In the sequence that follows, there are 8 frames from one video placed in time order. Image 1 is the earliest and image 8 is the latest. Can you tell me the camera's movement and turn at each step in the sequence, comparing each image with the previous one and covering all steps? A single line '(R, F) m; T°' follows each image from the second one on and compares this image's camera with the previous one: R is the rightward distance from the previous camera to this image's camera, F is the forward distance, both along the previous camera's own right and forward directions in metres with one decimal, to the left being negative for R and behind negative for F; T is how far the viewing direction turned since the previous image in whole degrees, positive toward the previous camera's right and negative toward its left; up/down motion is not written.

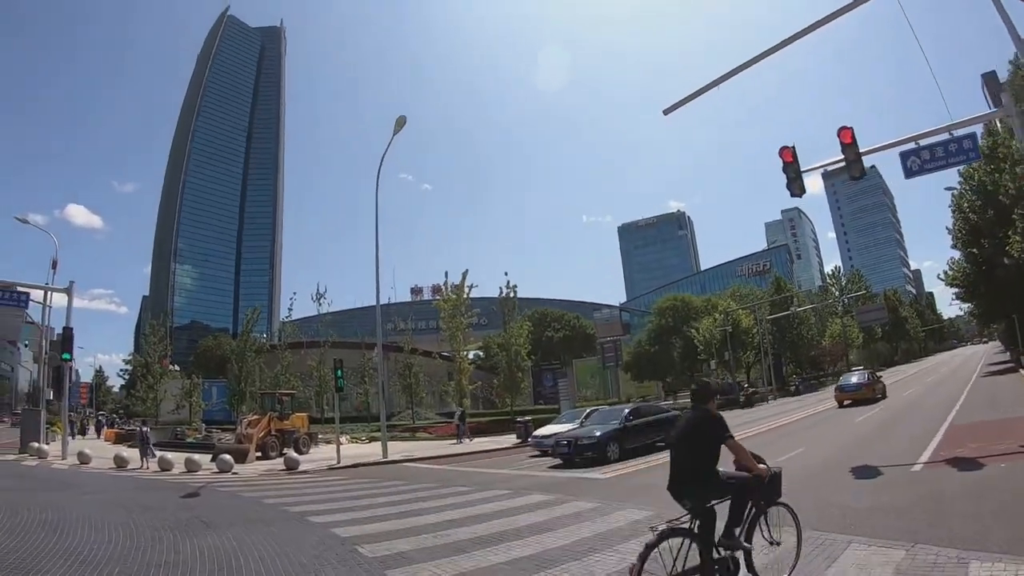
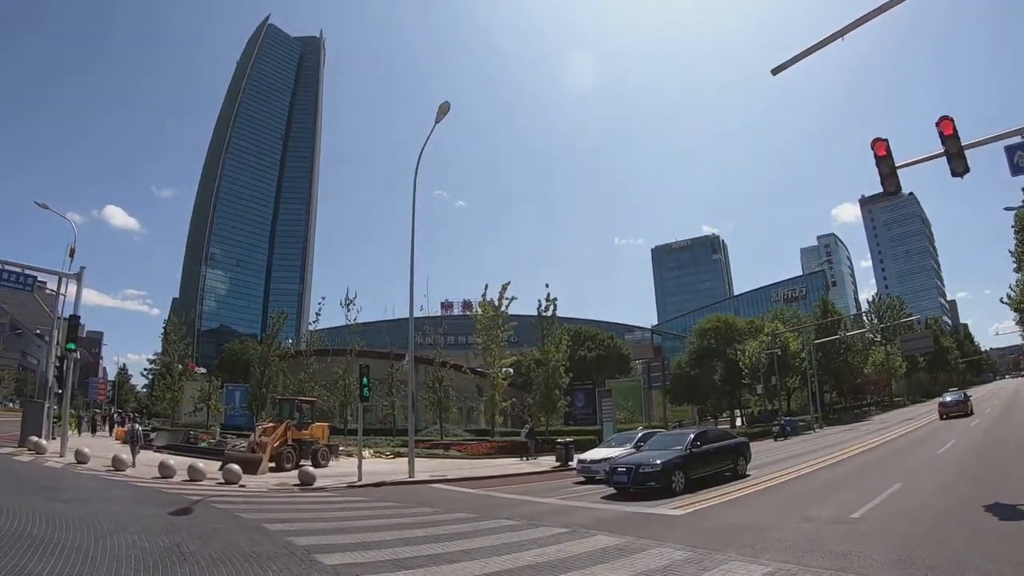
(-0.6, +2.1) m; -3°
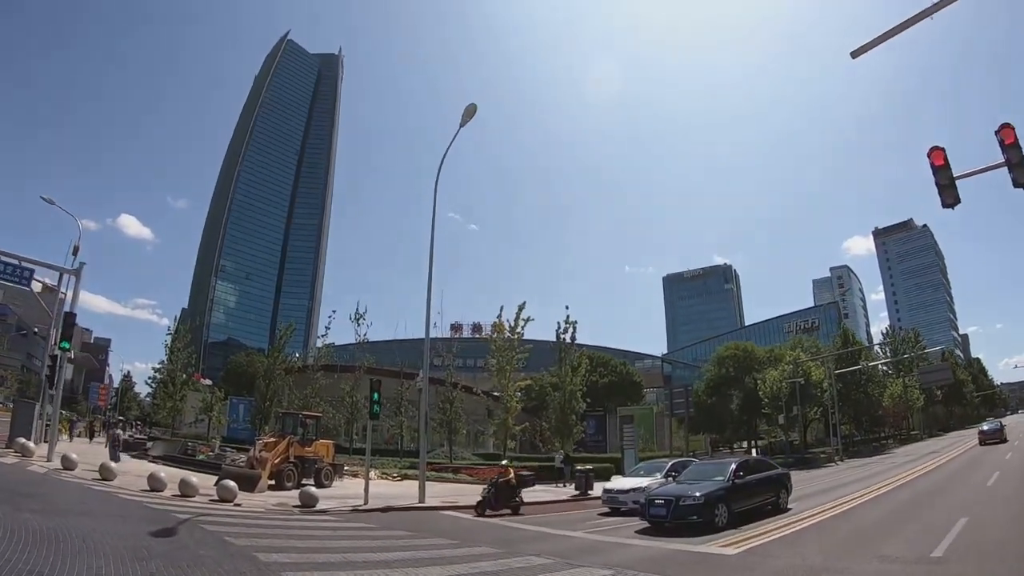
(-0.4, +1.2) m; -1°
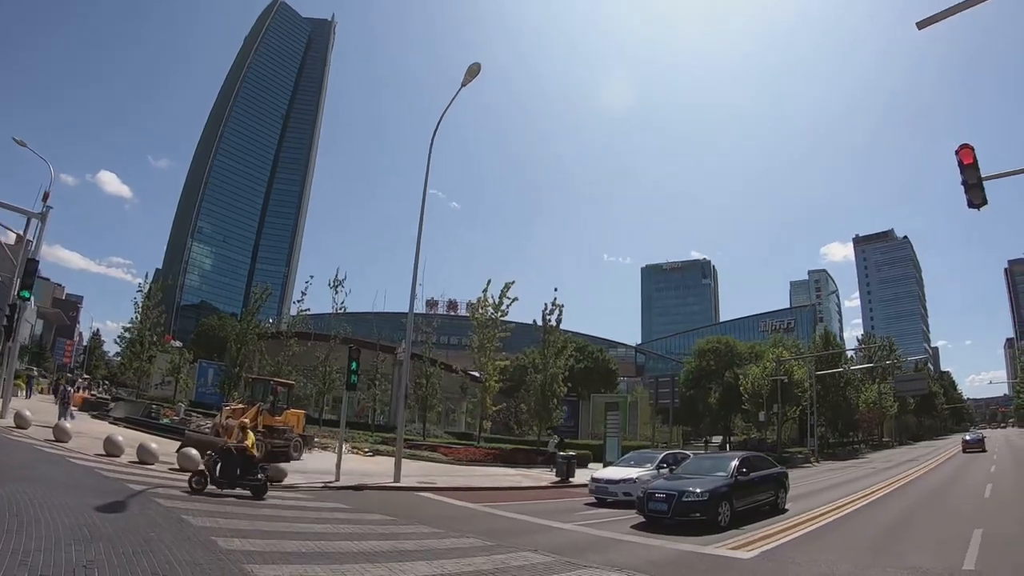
(-0.4, +1.0) m; +2°
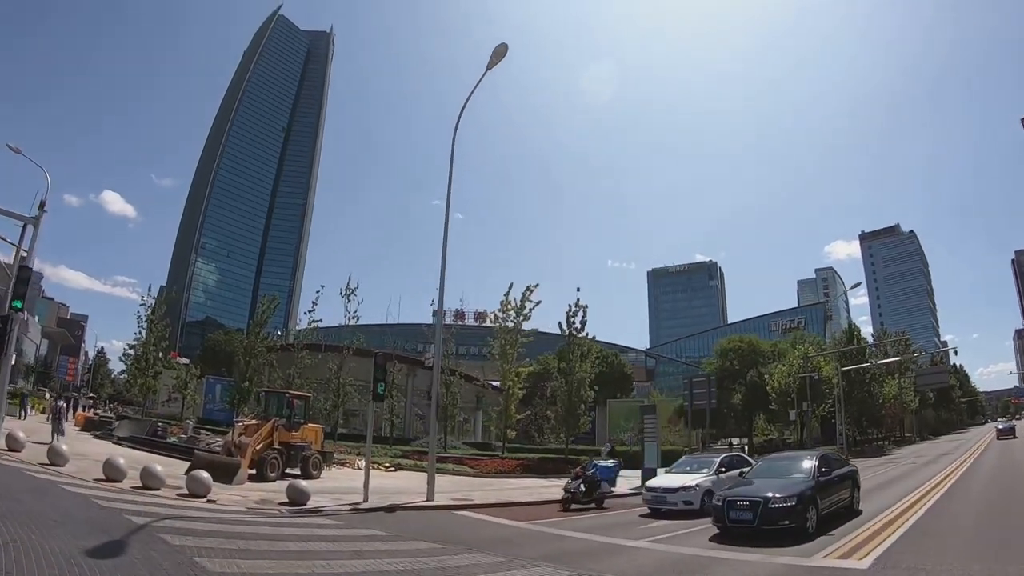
(-0.8, +1.5) m; 0°
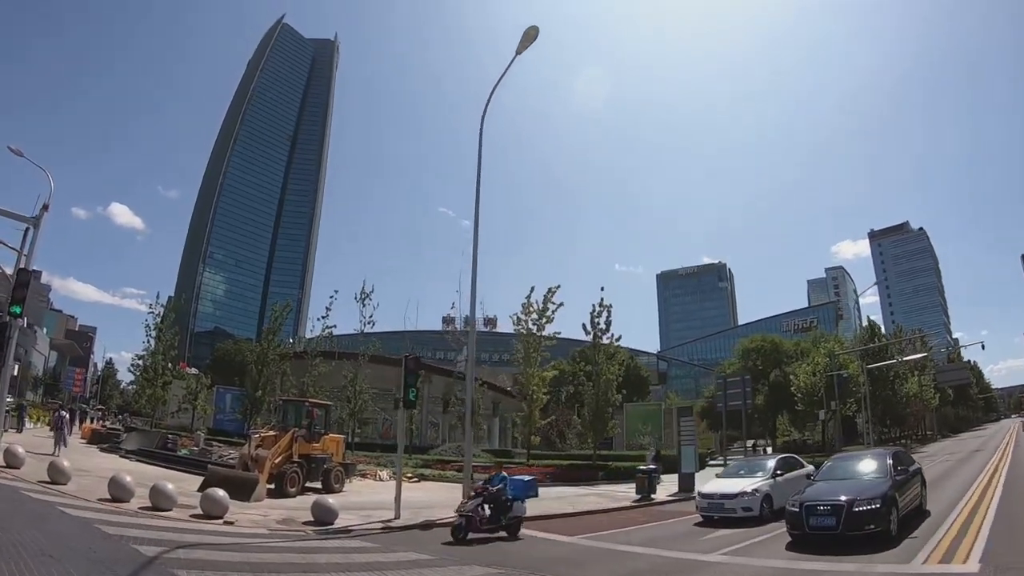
(-0.7, +1.2) m; -1°
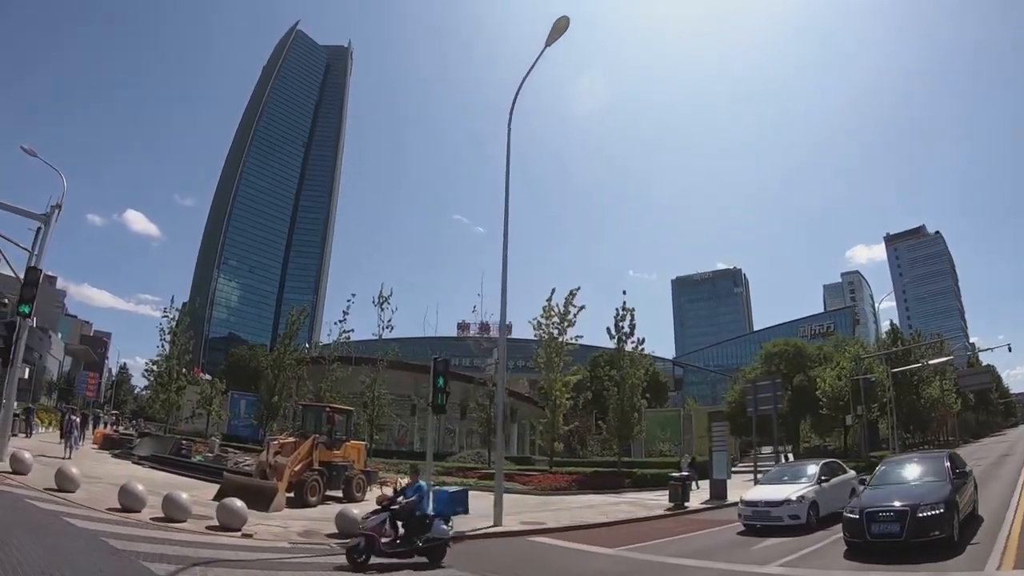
(-0.5, +0.8) m; -1°
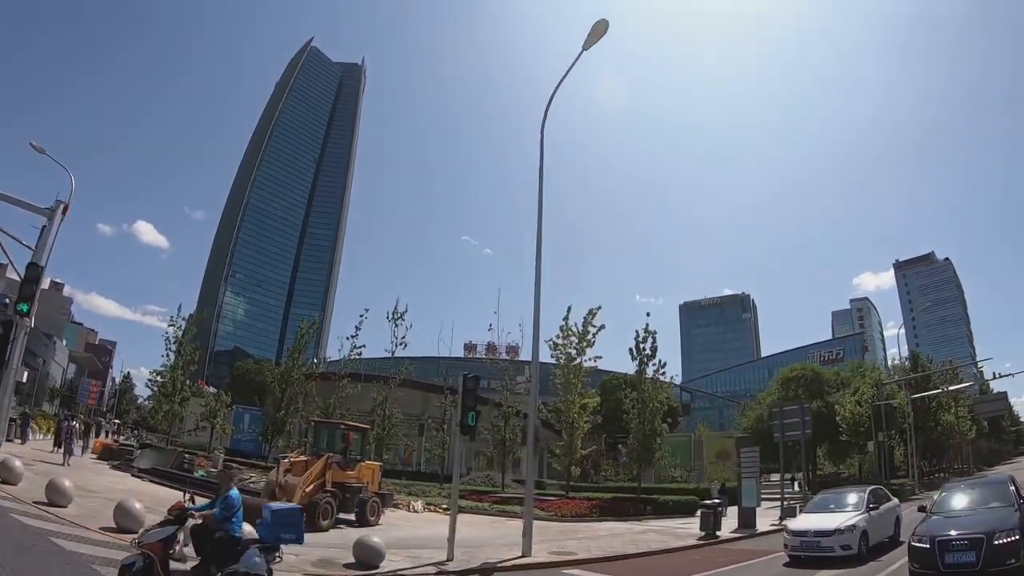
(-0.6, +0.9) m; -1°
